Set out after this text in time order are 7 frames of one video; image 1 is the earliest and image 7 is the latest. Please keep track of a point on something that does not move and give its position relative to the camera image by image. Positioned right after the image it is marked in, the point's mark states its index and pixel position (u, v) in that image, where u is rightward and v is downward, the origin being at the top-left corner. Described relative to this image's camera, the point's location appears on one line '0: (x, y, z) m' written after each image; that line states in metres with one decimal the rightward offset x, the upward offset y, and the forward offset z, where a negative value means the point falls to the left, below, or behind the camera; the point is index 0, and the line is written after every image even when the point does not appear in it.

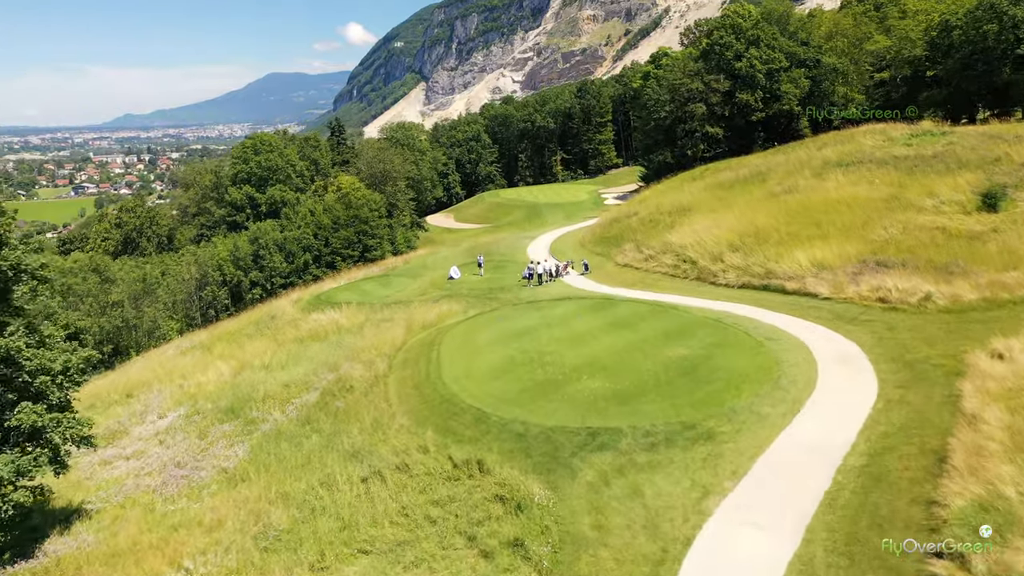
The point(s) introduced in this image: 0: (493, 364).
0: (-0.5, -1.8, +17.6) m
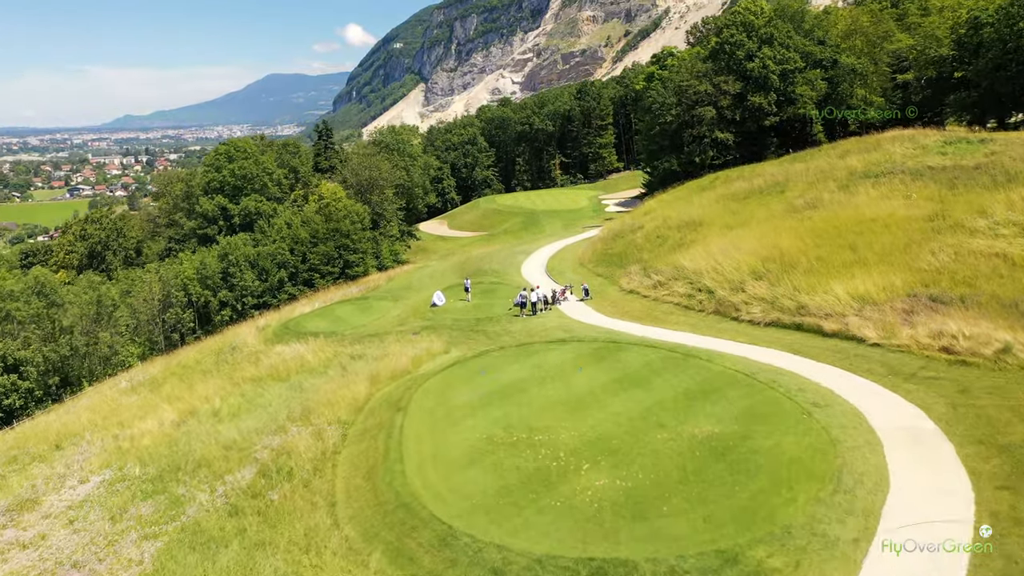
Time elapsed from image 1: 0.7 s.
0: (-0.8, -3.0, +13.9) m
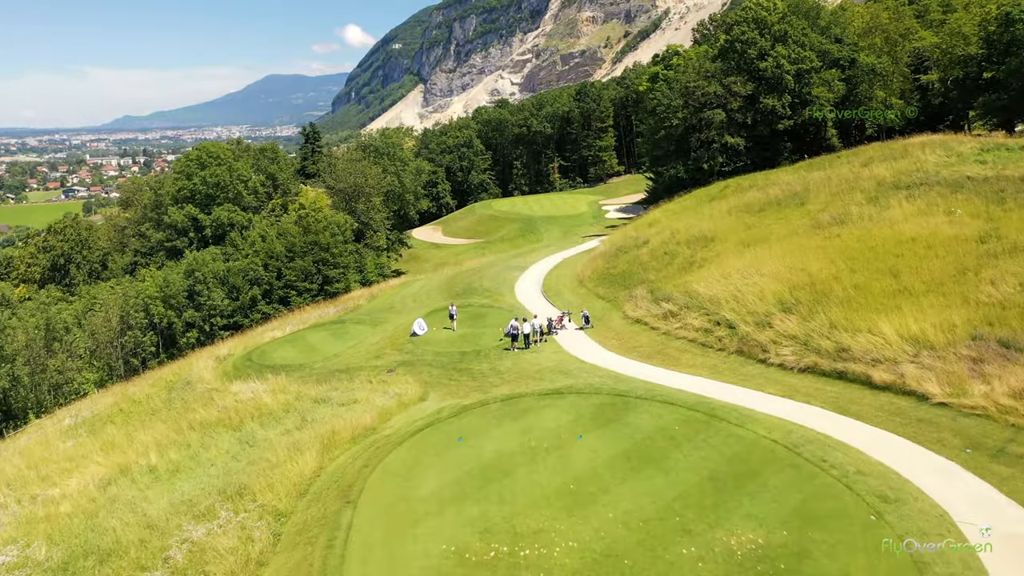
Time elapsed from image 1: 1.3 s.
0: (-1.1, -3.9, +10.4) m
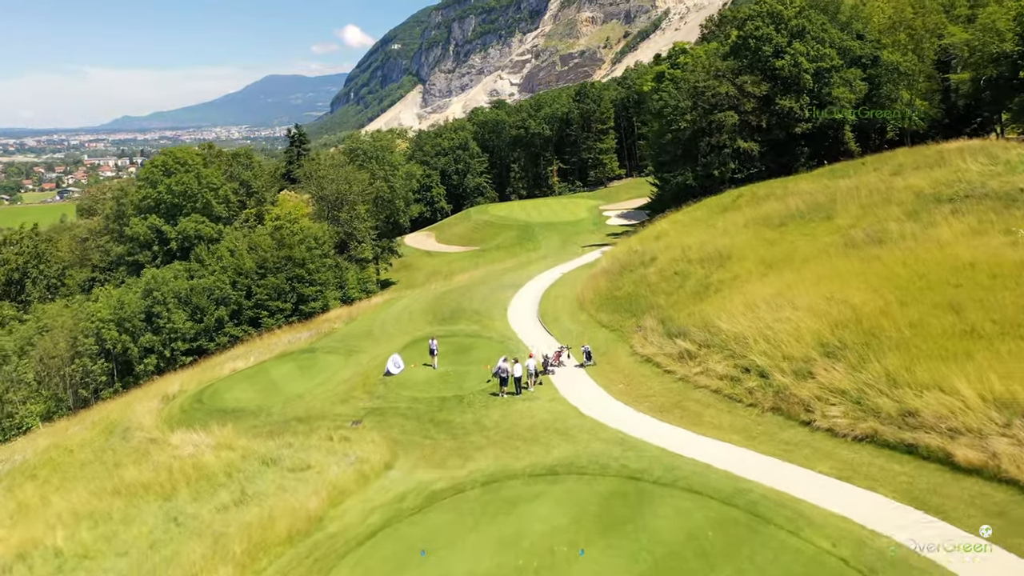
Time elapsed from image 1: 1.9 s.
0: (-1.5, -4.9, +6.8) m
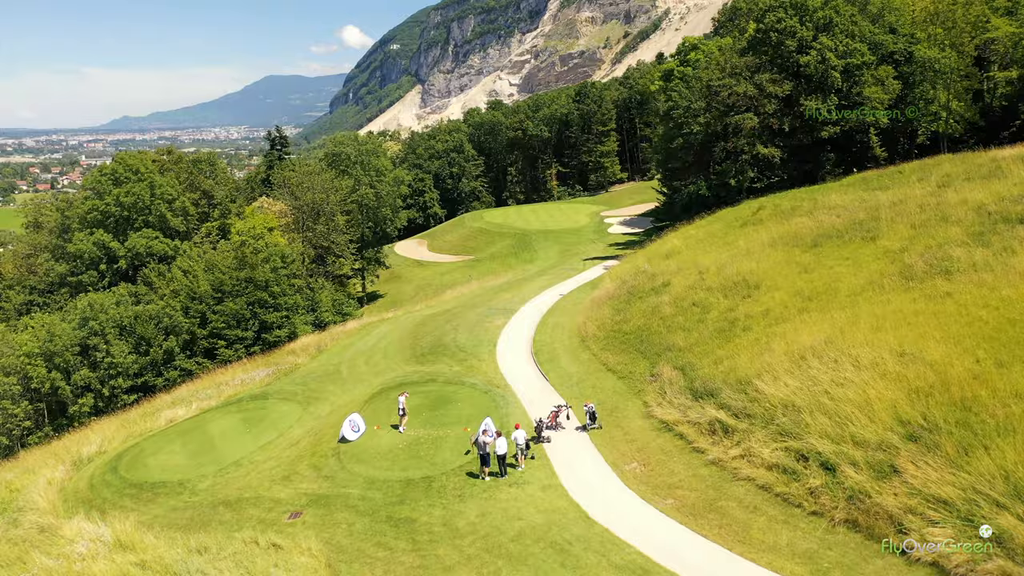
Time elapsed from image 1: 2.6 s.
0: (-1.8, -6.0, +2.4) m
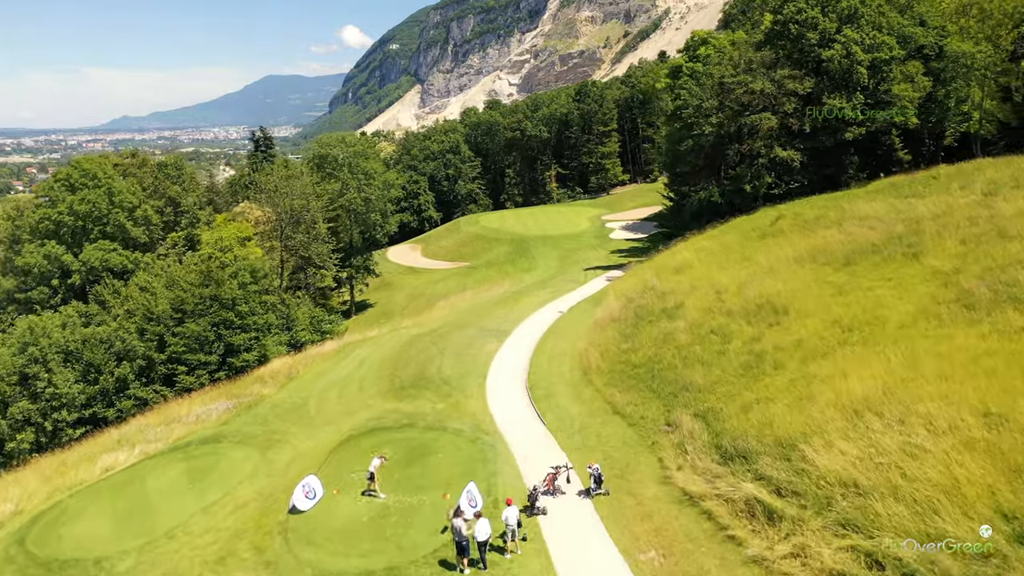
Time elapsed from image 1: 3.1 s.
0: (-2.0, -6.8, -0.9) m
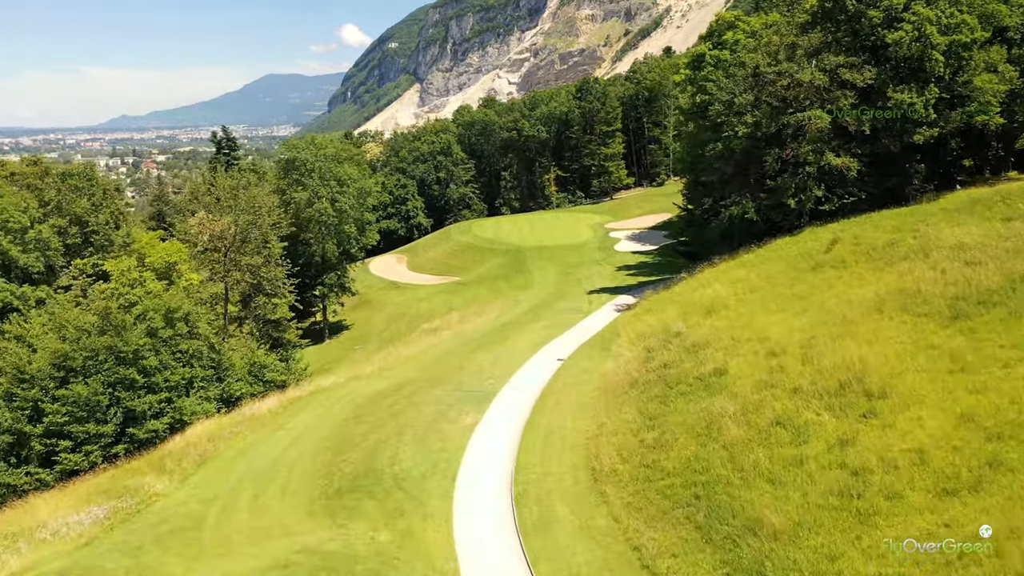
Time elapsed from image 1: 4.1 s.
0: (-2.5, -8.3, -7.6) m
